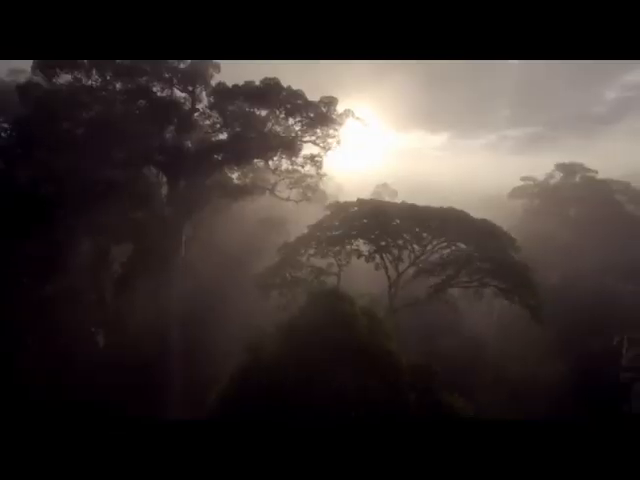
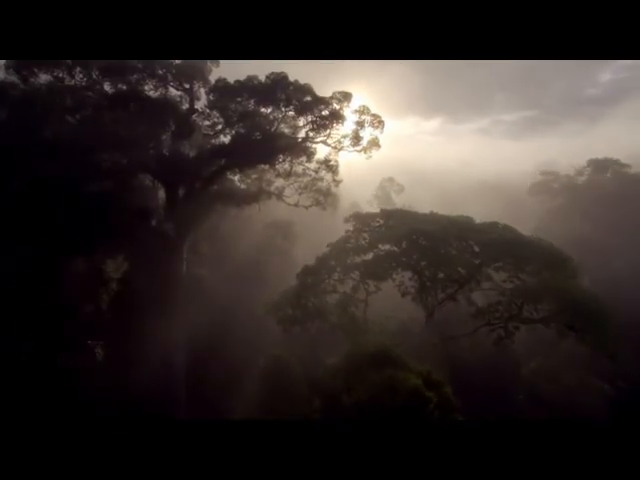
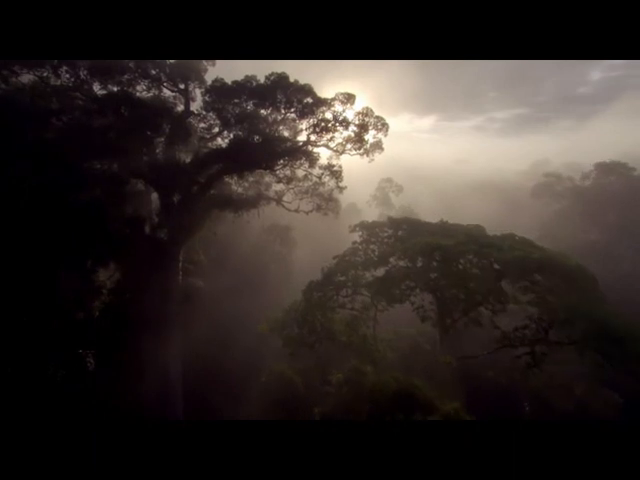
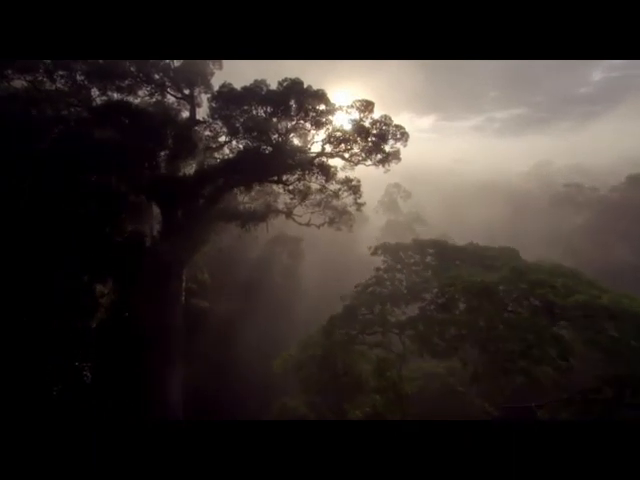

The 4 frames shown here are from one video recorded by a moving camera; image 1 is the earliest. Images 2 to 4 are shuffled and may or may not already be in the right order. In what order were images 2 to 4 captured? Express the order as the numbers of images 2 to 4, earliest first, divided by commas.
2, 3, 4
